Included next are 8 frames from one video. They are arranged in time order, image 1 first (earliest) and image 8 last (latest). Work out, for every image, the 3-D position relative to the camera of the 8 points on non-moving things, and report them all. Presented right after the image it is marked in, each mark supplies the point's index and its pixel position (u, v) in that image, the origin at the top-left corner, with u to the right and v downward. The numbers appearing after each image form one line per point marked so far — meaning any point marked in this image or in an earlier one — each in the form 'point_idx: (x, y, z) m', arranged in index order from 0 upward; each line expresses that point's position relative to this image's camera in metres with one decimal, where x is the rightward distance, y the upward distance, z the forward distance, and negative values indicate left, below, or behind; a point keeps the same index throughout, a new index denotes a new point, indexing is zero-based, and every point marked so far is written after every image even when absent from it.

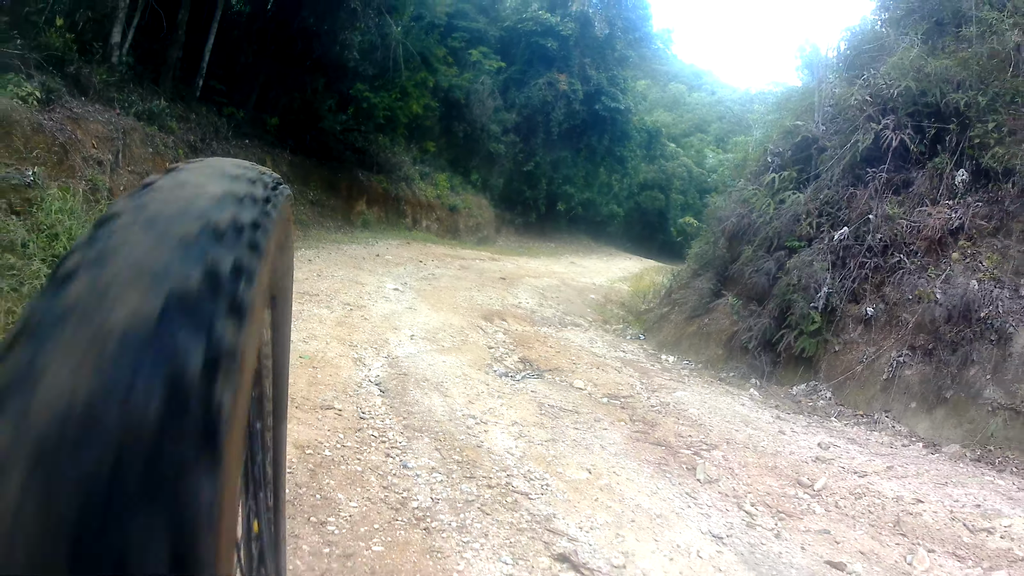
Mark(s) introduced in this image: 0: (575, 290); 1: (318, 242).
0: (+1.4, -0.1, +14.1) m
1: (-3.0, +0.7, +11.0) m
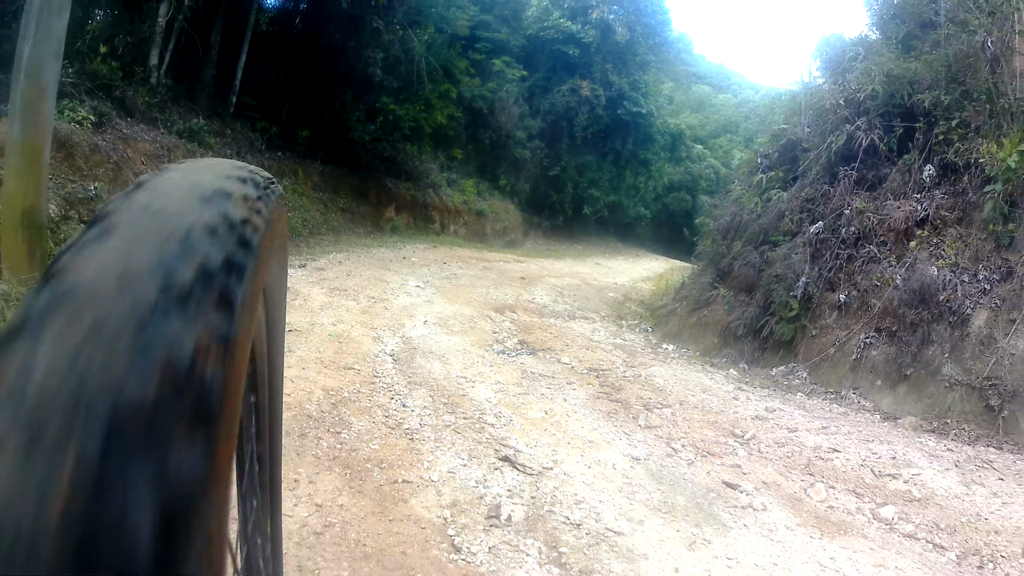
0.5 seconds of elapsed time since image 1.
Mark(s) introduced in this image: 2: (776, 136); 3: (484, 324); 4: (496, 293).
0: (+1.9, 0.0, +14.8) m
1: (-2.7, +0.7, +11.8) m
2: (+3.1, +1.8, +8.4) m
3: (-0.2, -0.3, +6.4) m
4: (-0.1, -0.1, +9.6) m
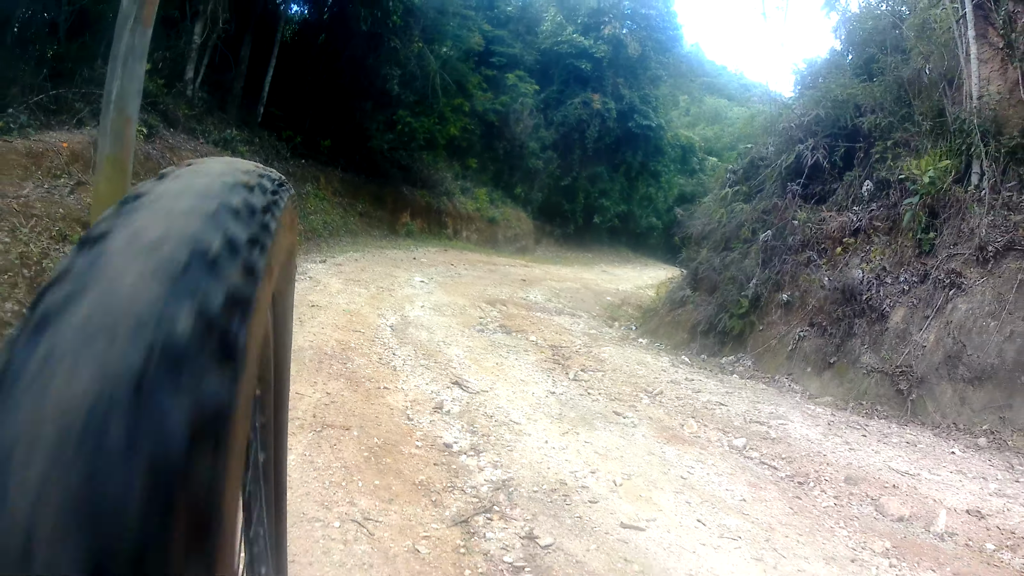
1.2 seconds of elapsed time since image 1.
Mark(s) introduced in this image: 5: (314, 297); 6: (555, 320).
0: (+2.0, -0.1, +15.8) m
1: (-2.7, +0.7, +13.0) m
2: (+3.1, +1.8, +9.4) m
3: (-0.3, -0.3, +7.5) m
4: (-0.2, -0.1, +10.7) m
5: (-1.7, -0.1, +6.2) m
6: (+0.6, -0.4, +8.9) m
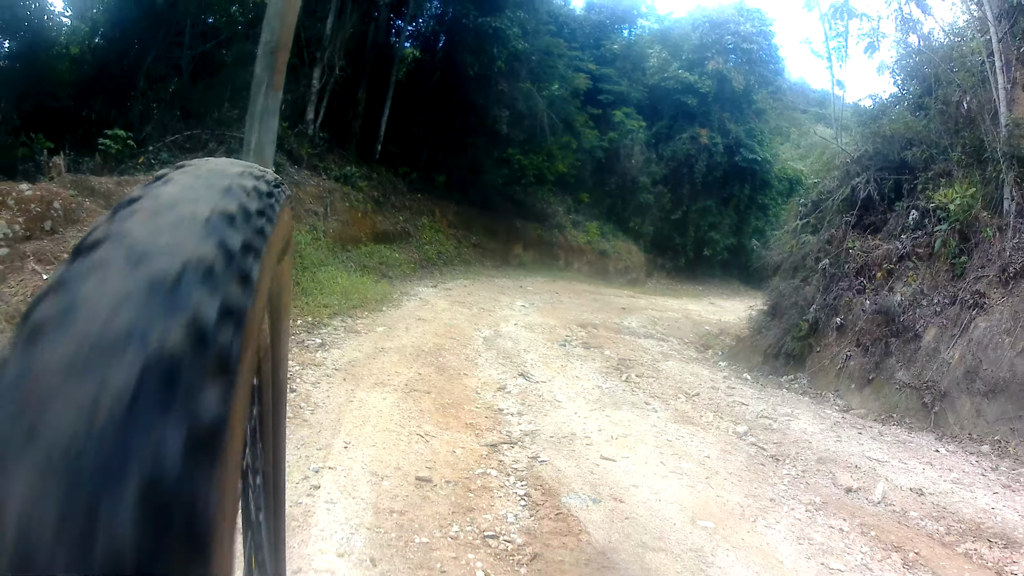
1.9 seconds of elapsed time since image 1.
0: (+4.3, -0.8, +16.4) m
1: (-0.8, +0.3, +14.5) m
2: (+4.3, +1.4, +10.0) m
3: (+0.6, -0.5, +8.6) m
4: (+1.3, -0.5, +11.7) m
5: (-1.0, -0.3, +7.5) m
6: (+1.8, -0.7, +9.8) m
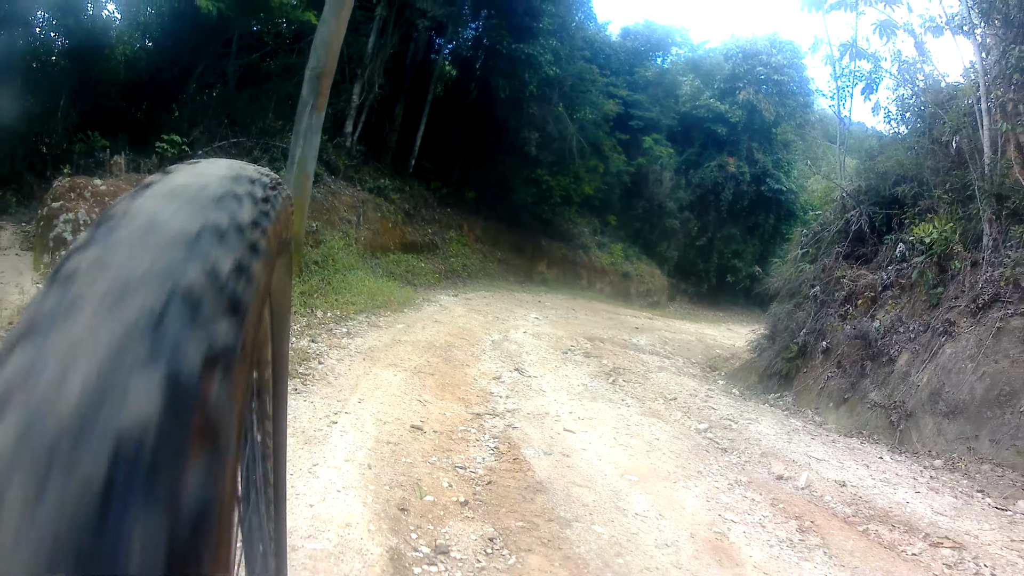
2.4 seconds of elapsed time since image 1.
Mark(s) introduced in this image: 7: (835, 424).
0: (+4.7, -1.4, +17.0) m
1: (-0.3, 0.0, +15.3) m
2: (+4.6, +1.0, +10.6) m
3: (+0.8, -0.7, +9.3) m
4: (+1.6, -0.7, +12.4) m
5: (-0.9, -0.3, +8.3) m
6: (+2.0, -1.0, +10.4) m
7: (+3.7, -1.5, +7.9) m
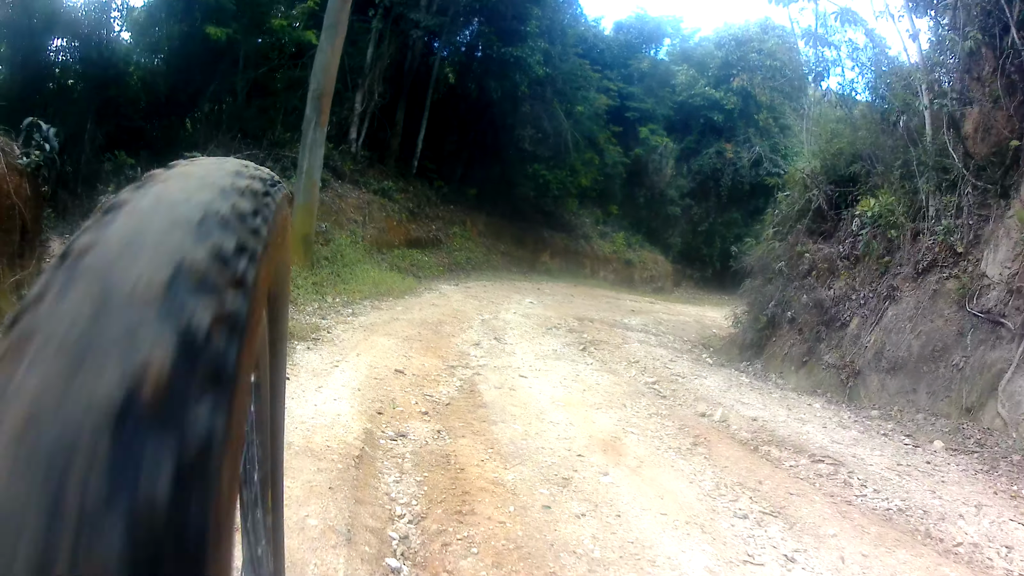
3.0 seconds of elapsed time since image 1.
0: (+4.8, -0.9, +17.9) m
1: (-0.3, +0.2, +16.3) m
2: (+4.5, +1.3, +11.5) m
3: (+0.7, -0.5, +10.3) m
4: (+1.6, -0.5, +13.4) m
5: (-1.0, -0.2, +9.4) m
6: (+1.9, -0.7, +11.4) m
7: (+3.6, -1.2, +8.8) m
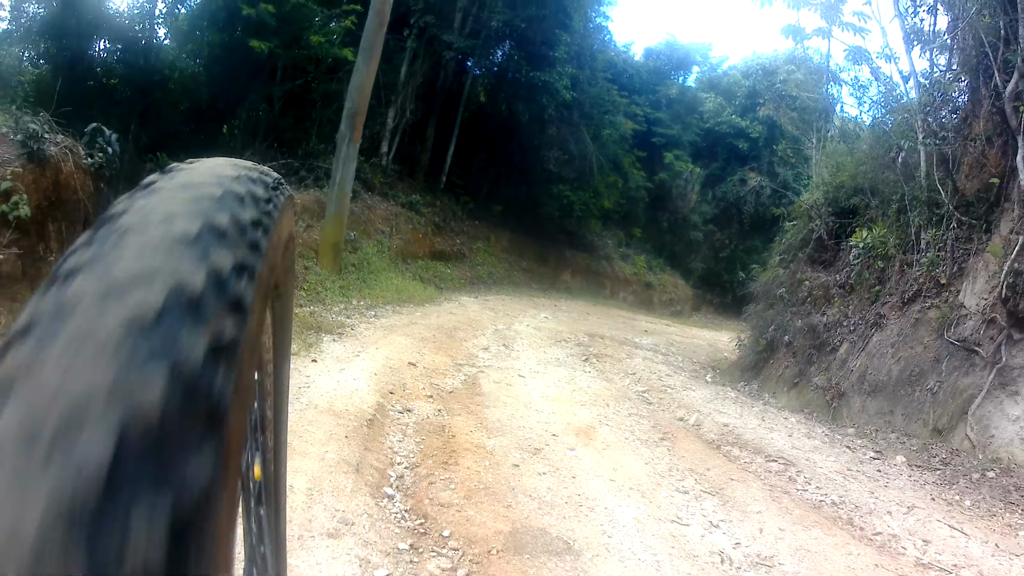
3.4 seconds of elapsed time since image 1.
0: (+5.3, -1.5, +18.4) m
1: (+0.1, -0.1, +17.0) m
2: (+4.8, +0.9, +12.0) m
3: (+0.8, -0.7, +11.0) m
4: (+1.9, -0.8, +14.0) m
5: (-0.8, -0.3, +10.1) m
6: (+2.1, -1.1, +12.0) m
7: (+3.6, -1.6, +9.4) m
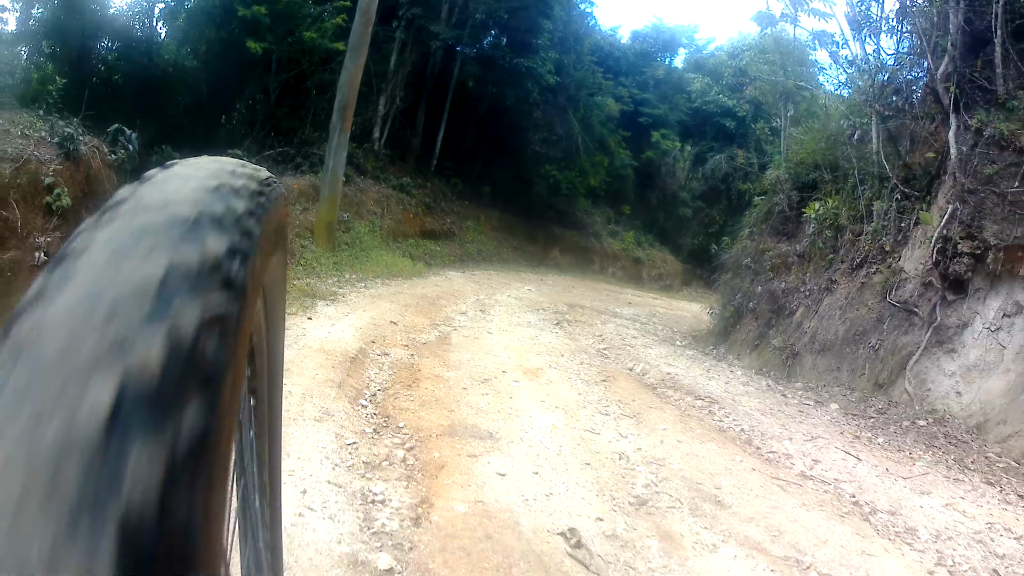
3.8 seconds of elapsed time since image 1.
0: (+5.0, -0.8, +19.3) m
1: (-0.1, +0.5, +17.9) m
2: (+4.5, +1.4, +12.9) m
3: (+0.6, -0.3, +11.9) m
4: (+1.6, -0.3, +14.9) m
5: (-1.1, +0.1, +11.0) m
6: (+1.9, -0.6, +12.9) m
7: (+3.4, -1.1, +10.3) m
